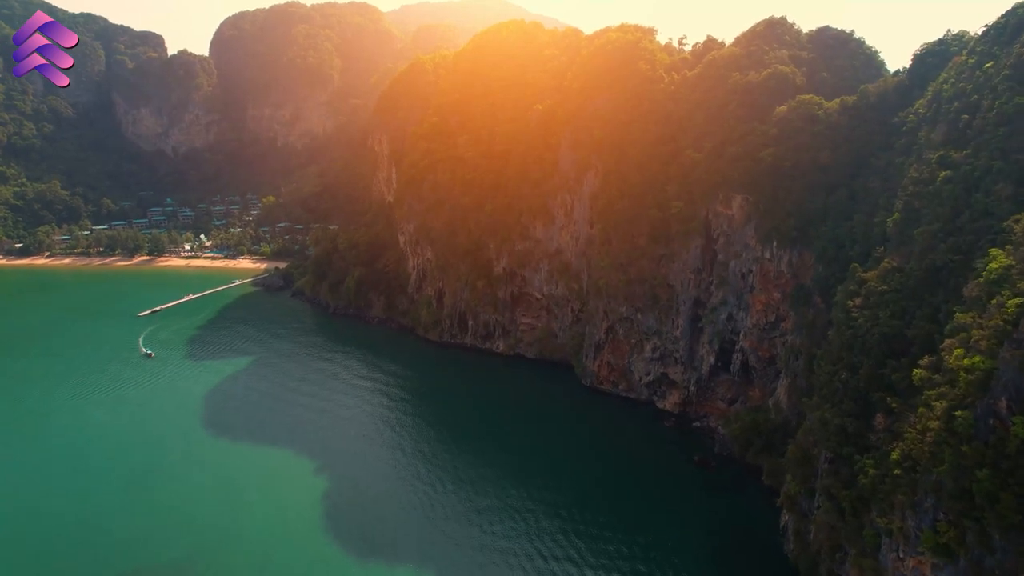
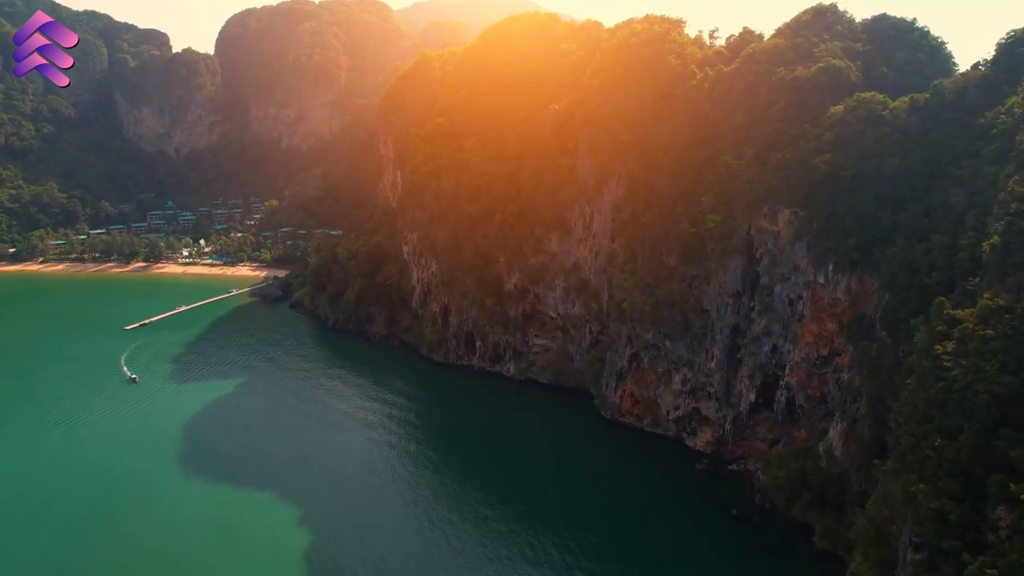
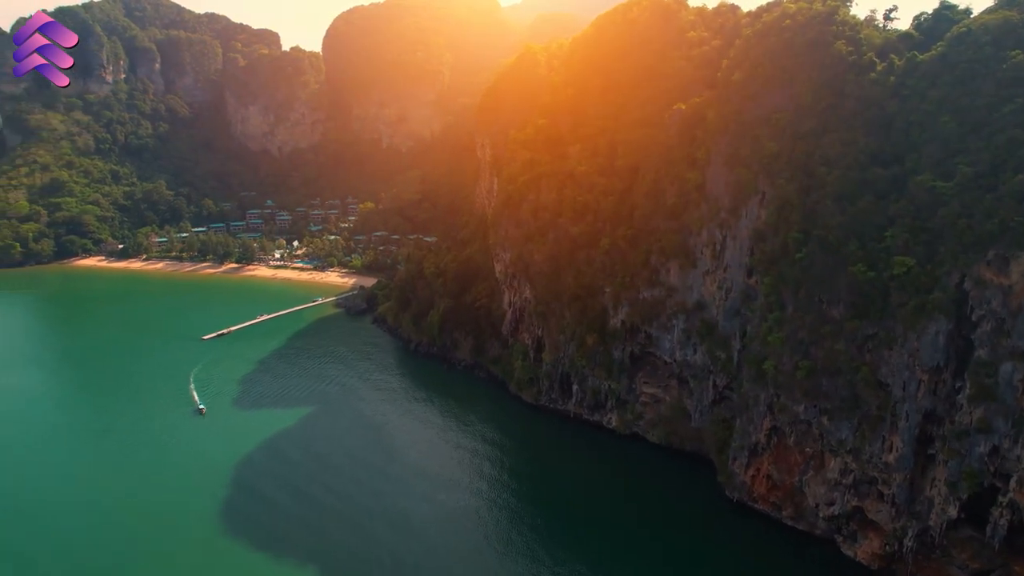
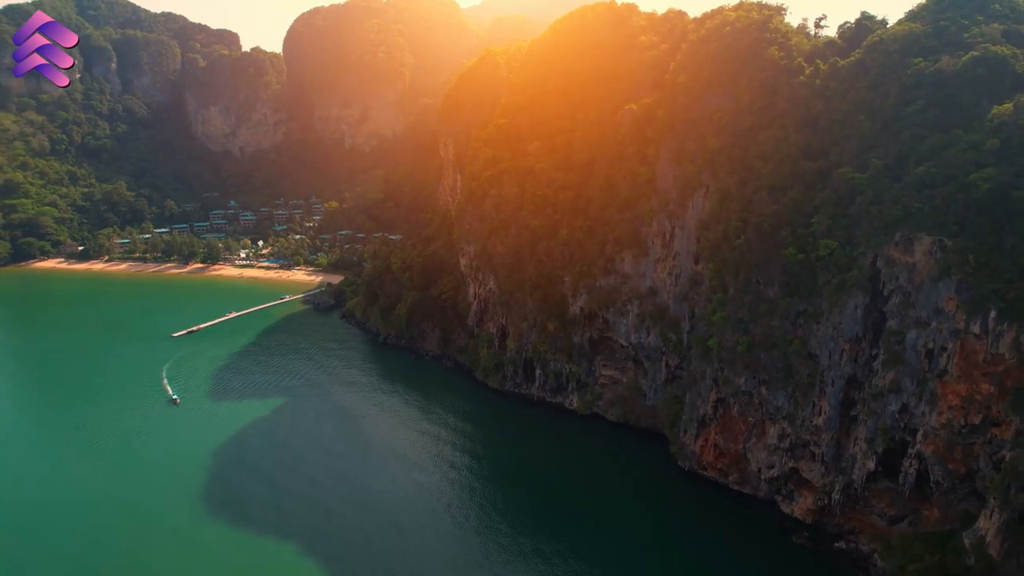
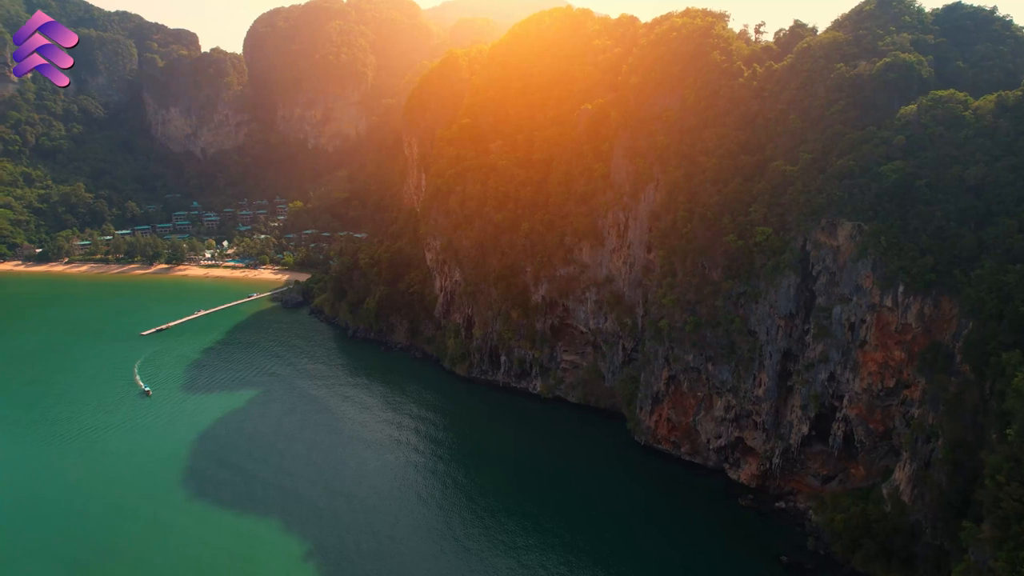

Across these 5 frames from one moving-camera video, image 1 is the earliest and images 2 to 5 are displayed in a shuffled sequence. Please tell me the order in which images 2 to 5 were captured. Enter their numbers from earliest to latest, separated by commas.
2, 5, 4, 3
